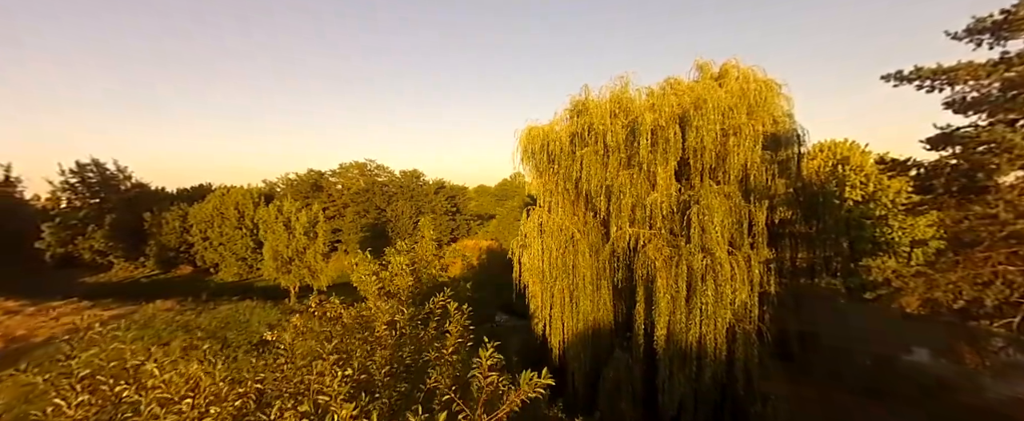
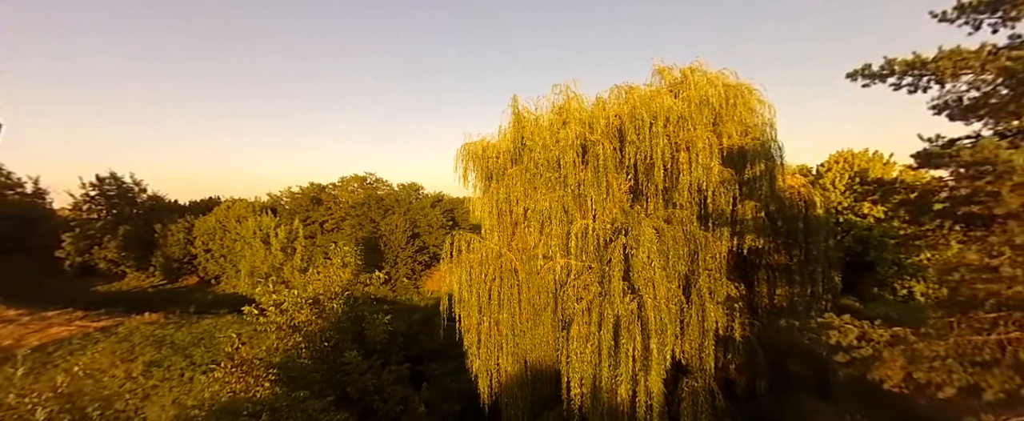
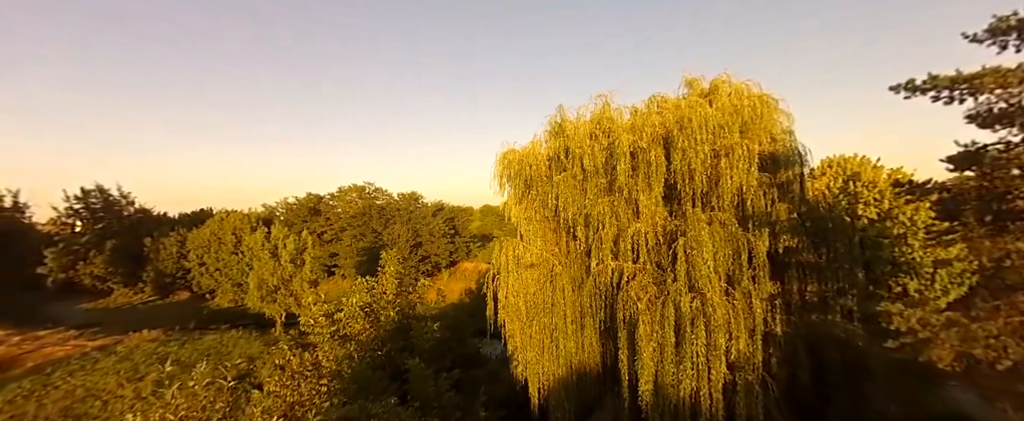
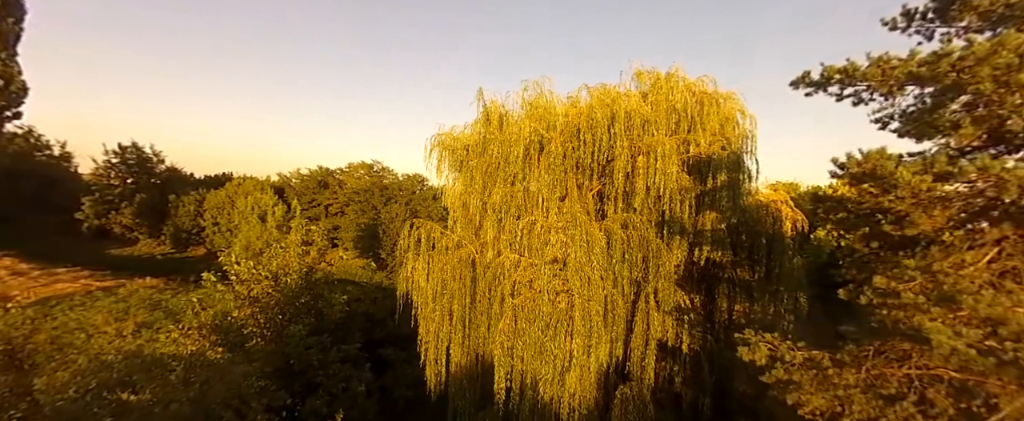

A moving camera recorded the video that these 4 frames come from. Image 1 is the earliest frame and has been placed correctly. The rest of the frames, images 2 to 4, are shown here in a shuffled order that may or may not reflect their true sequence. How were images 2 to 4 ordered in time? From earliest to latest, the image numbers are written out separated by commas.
3, 2, 4
